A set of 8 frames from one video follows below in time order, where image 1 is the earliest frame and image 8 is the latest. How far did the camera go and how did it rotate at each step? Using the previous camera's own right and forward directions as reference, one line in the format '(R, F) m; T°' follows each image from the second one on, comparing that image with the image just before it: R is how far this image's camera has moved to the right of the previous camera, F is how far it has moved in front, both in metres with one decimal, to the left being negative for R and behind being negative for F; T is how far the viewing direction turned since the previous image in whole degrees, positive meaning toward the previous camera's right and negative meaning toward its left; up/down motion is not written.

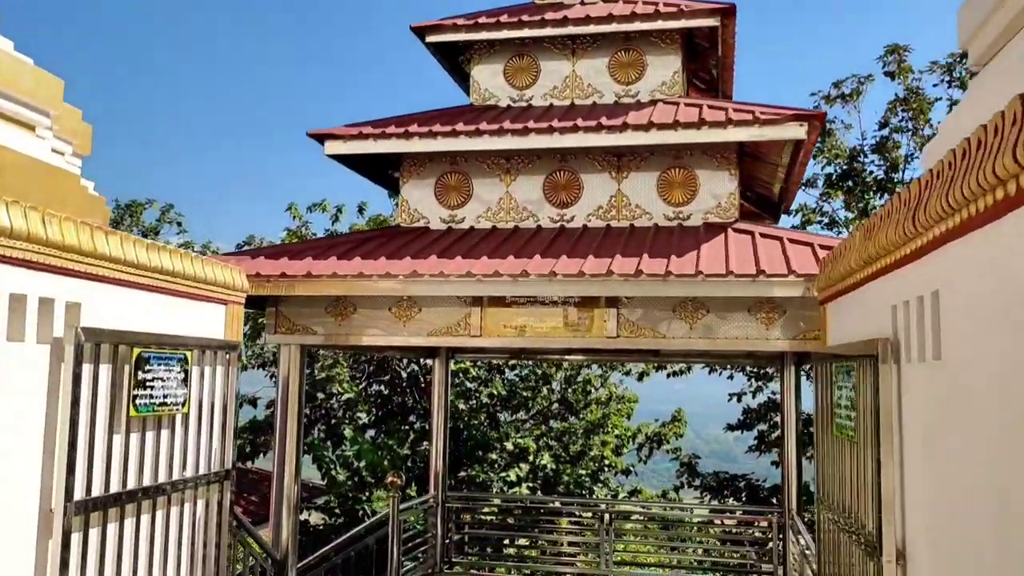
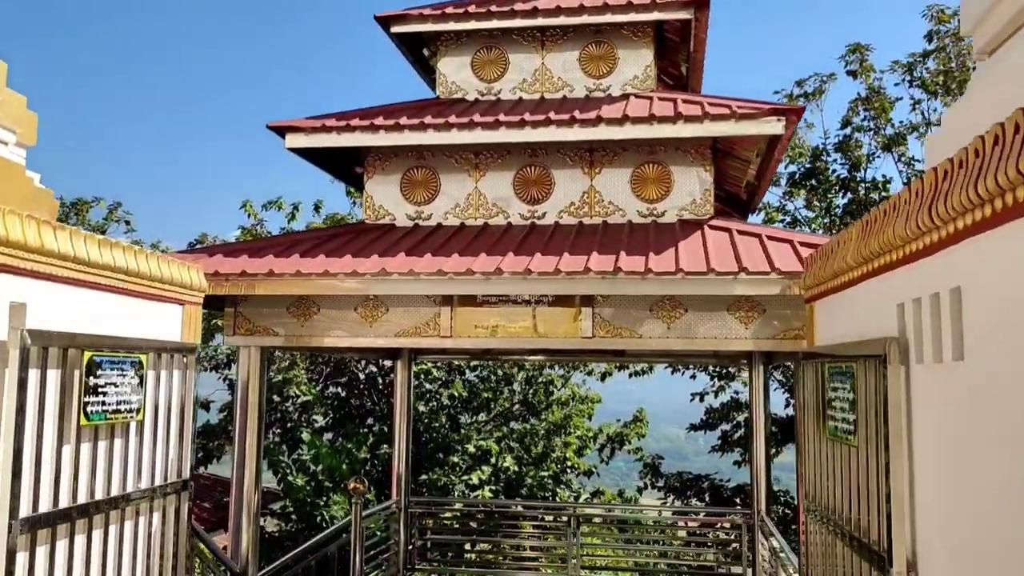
(-0.1, +0.2) m; +3°
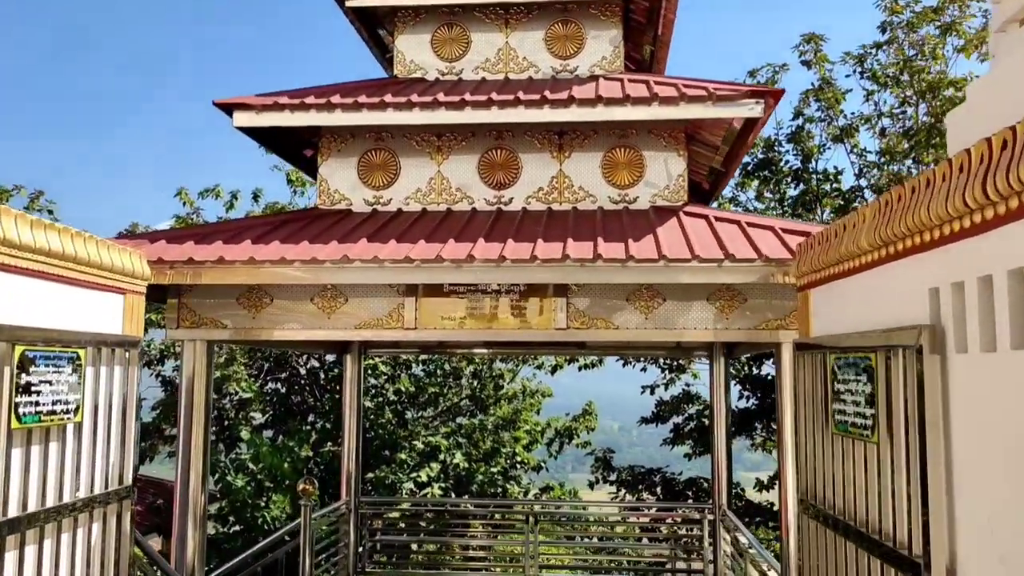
(-0.2, +0.3) m; +4°
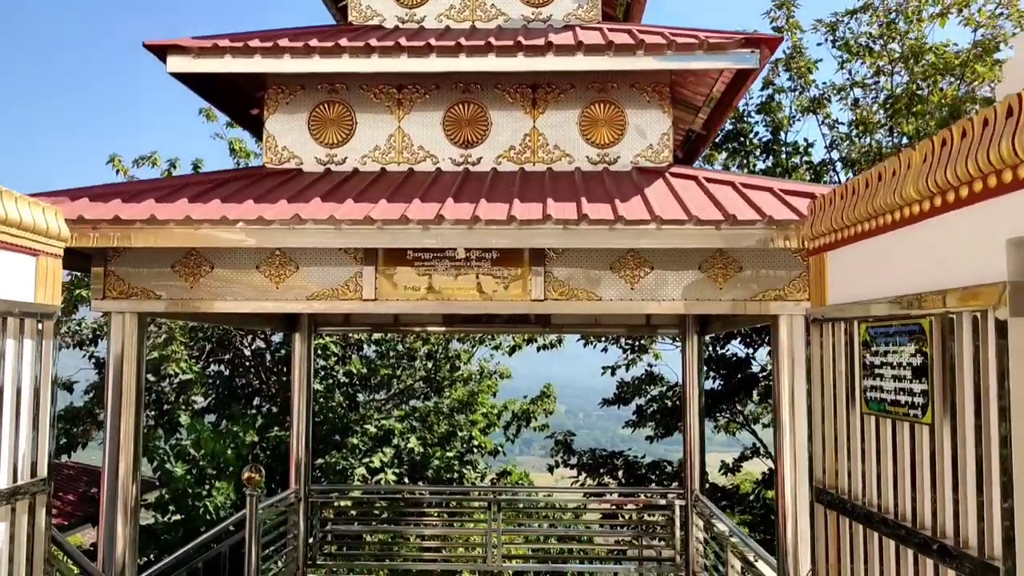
(-0.1, +0.5) m; +3°
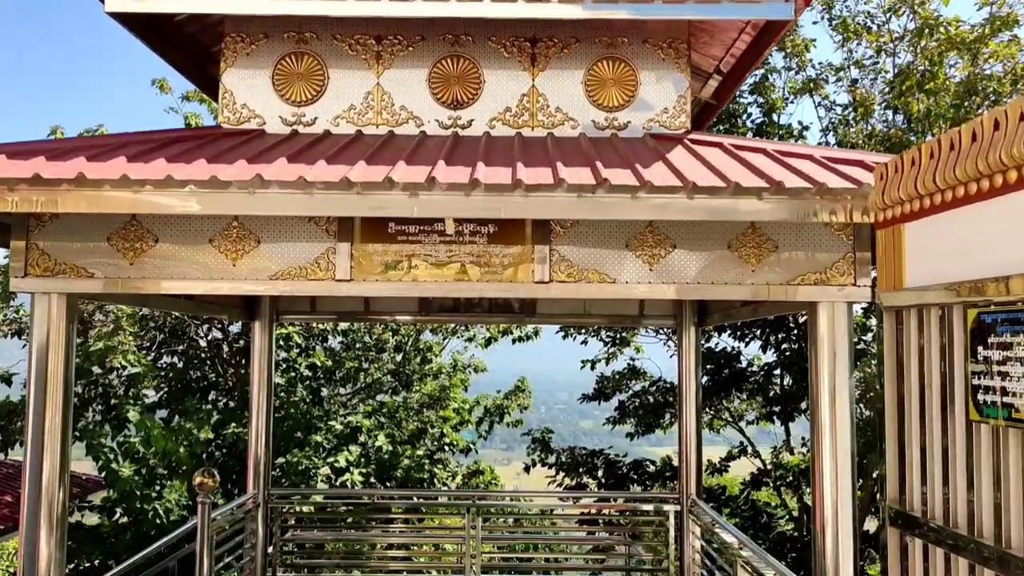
(-0.1, +0.6) m; +2°
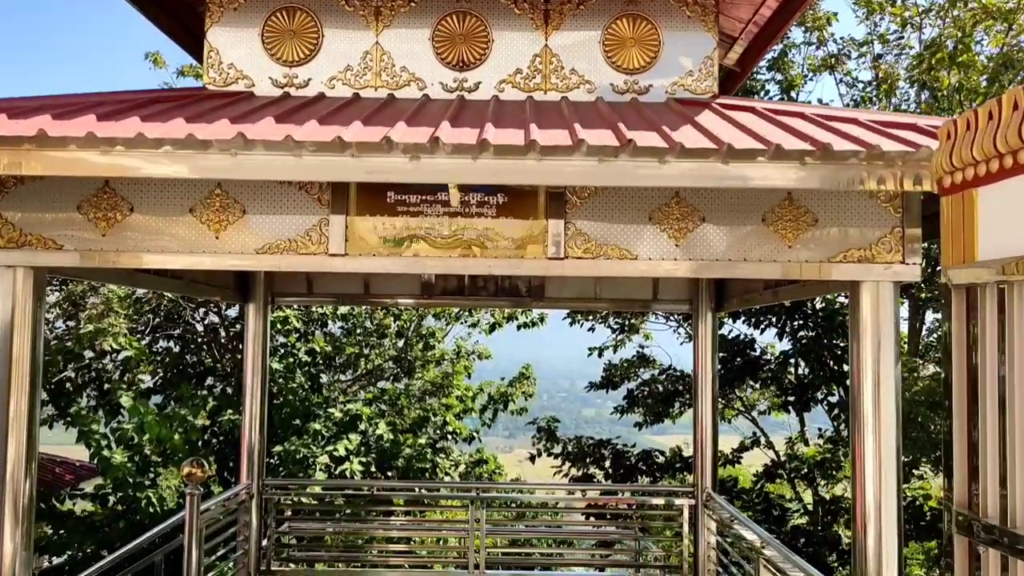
(0.0, +0.3) m; 0°
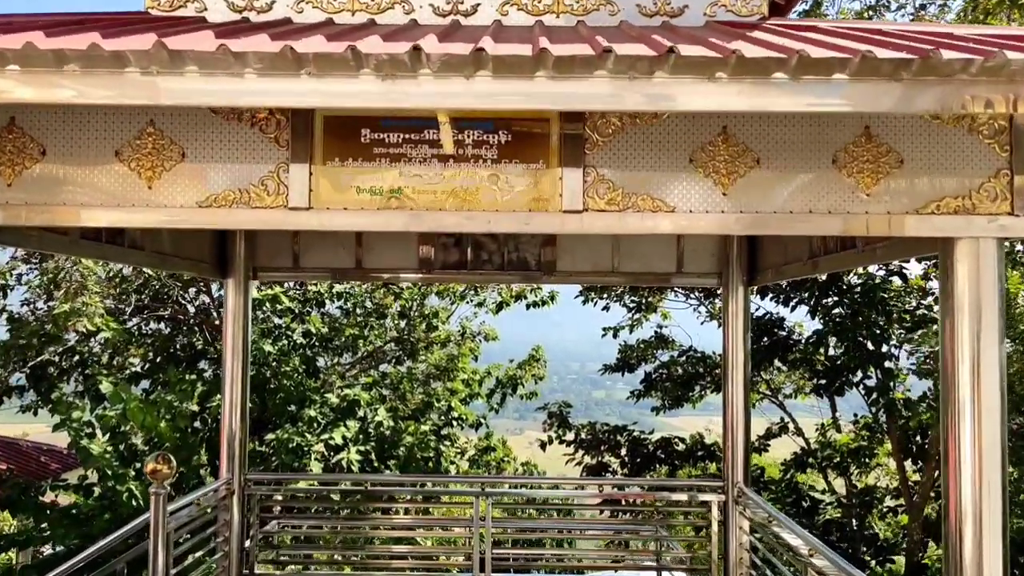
(0.0, +0.6) m; -1°
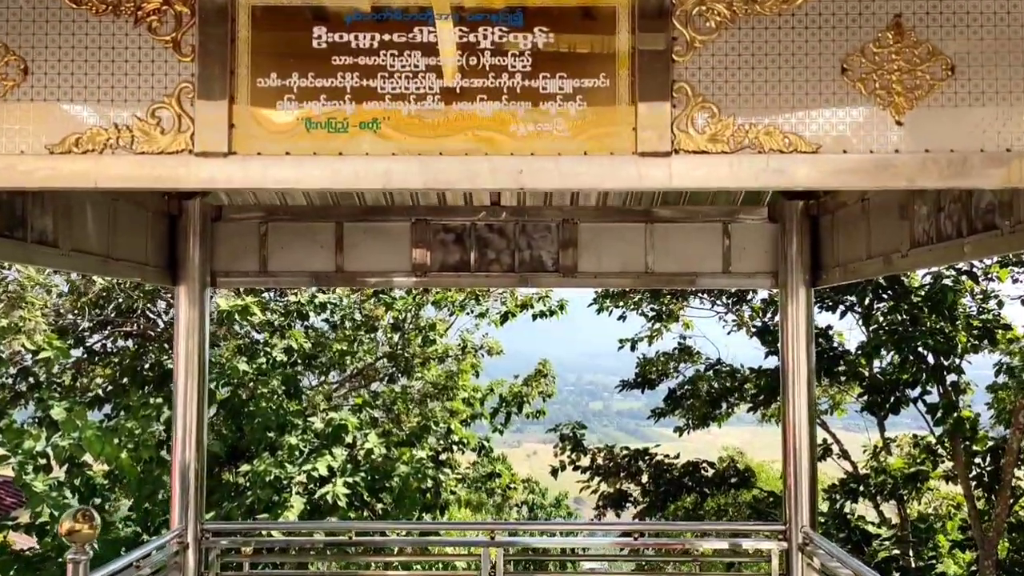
(-0.1, +1.0) m; 0°
